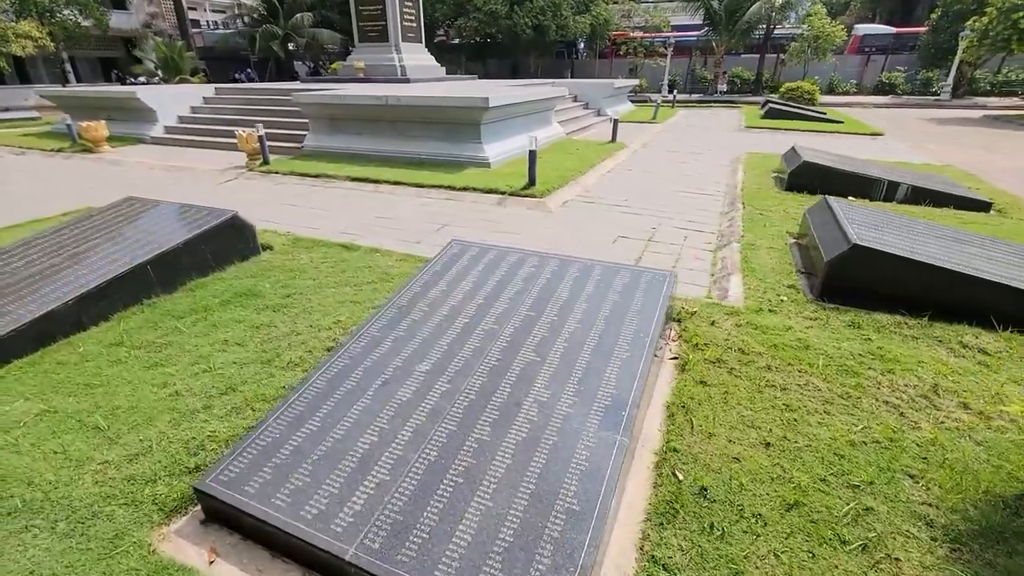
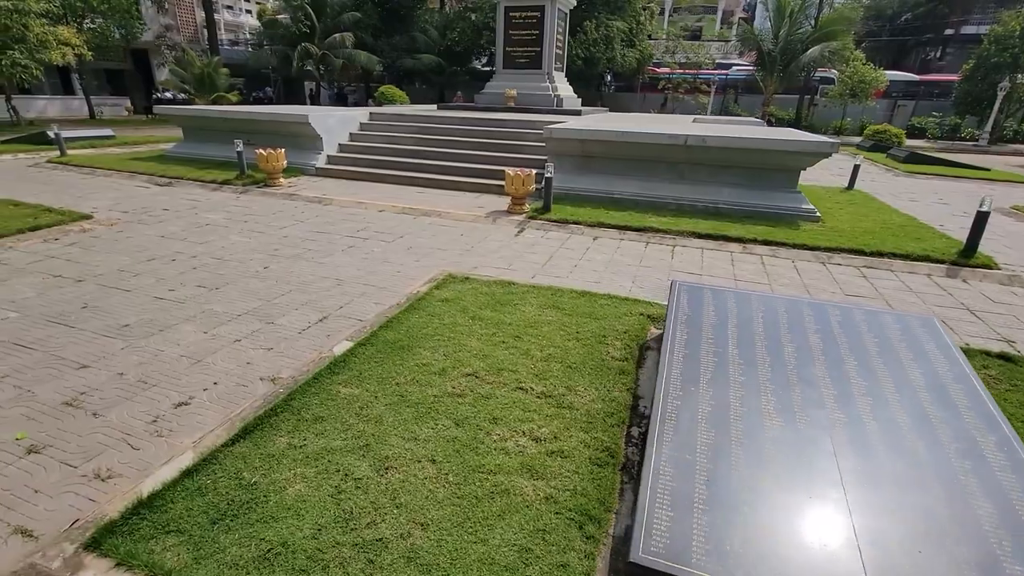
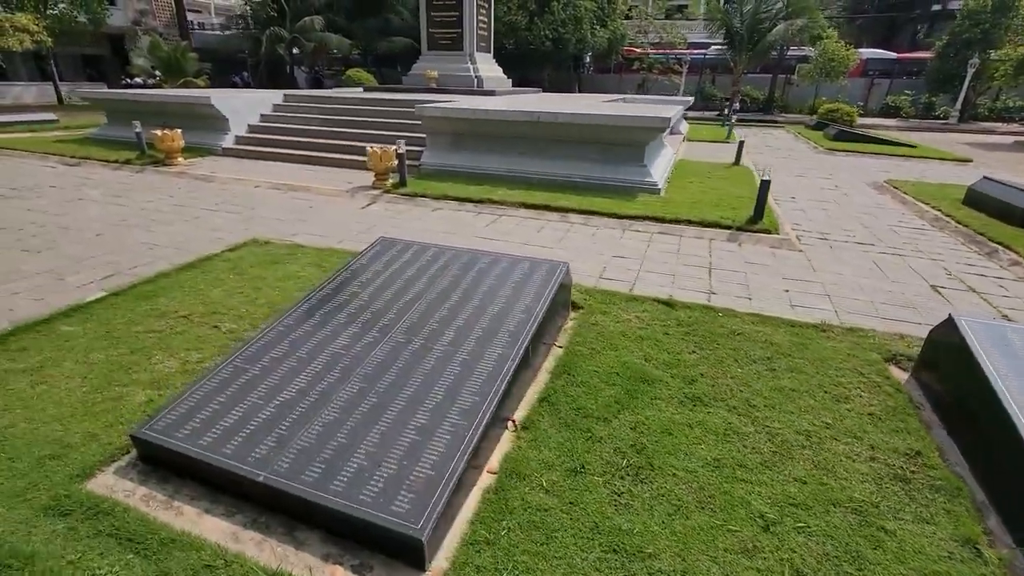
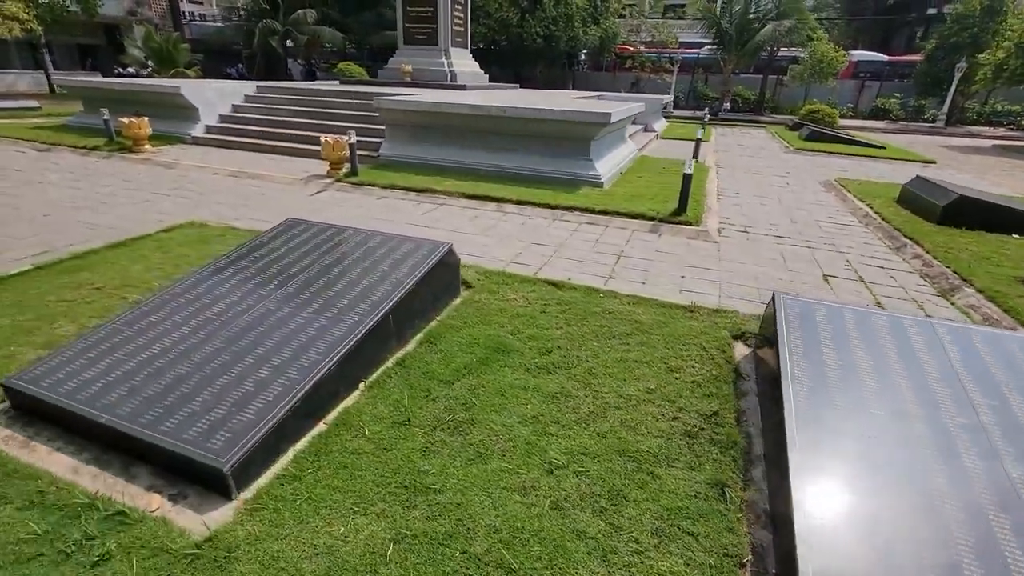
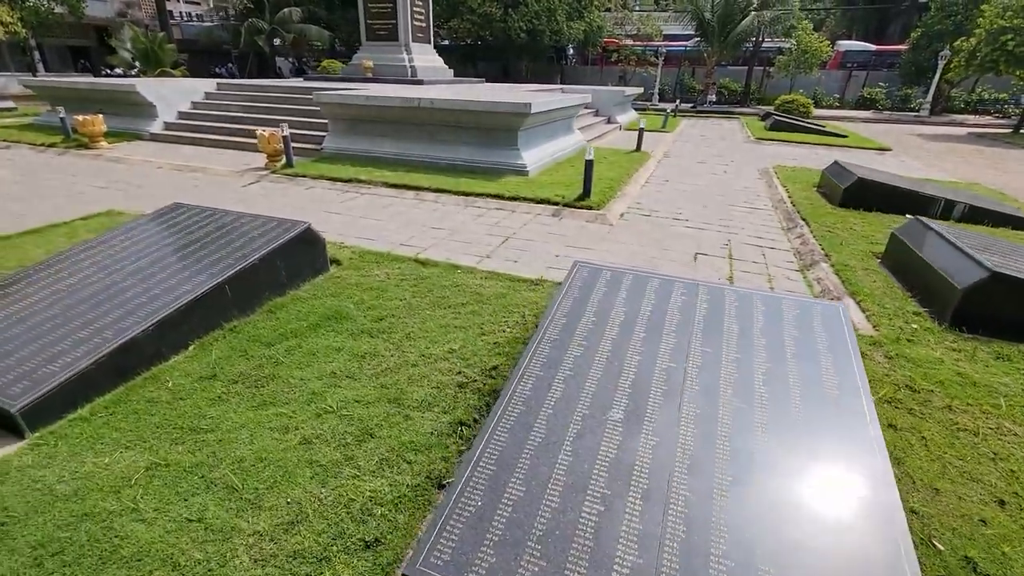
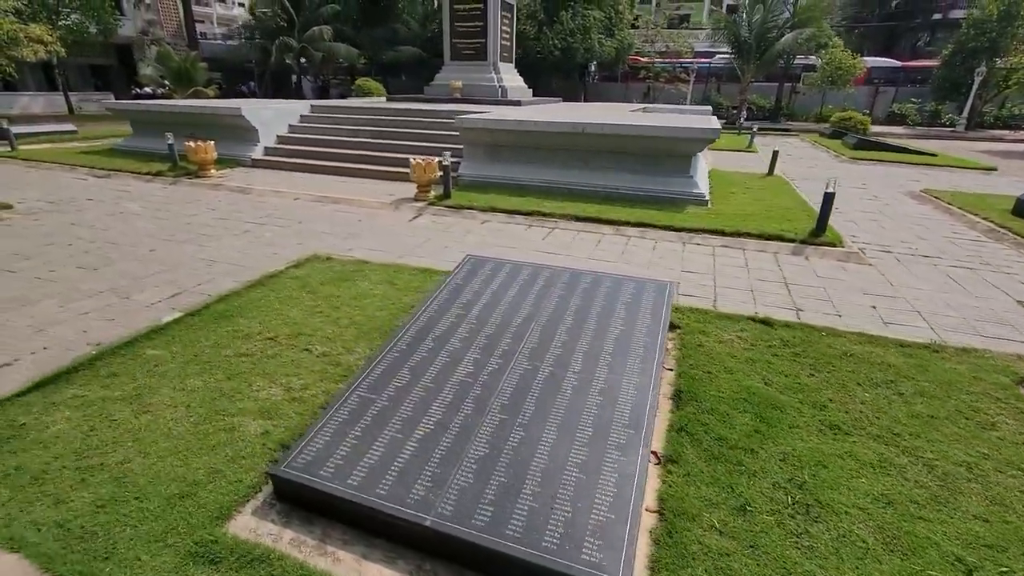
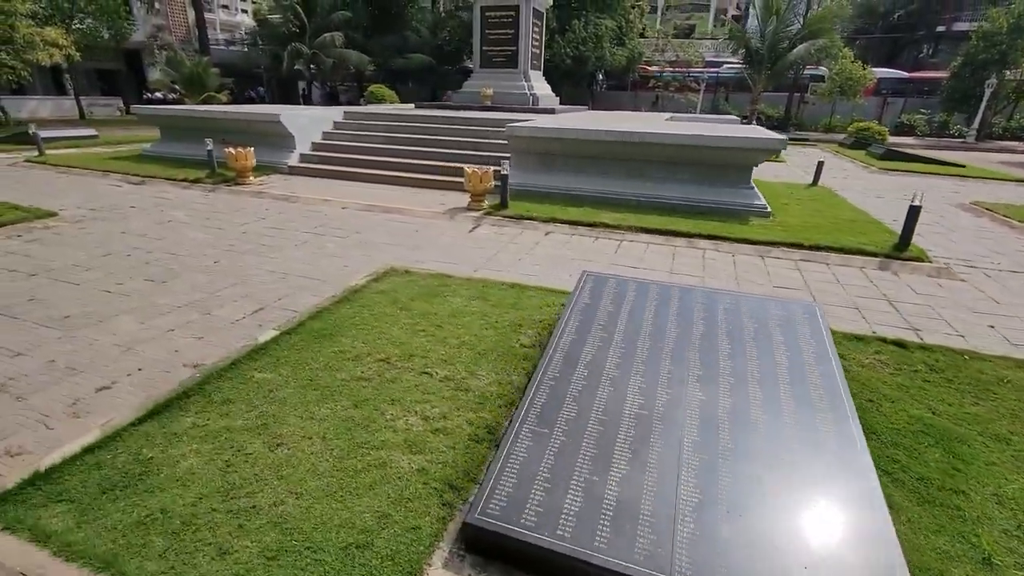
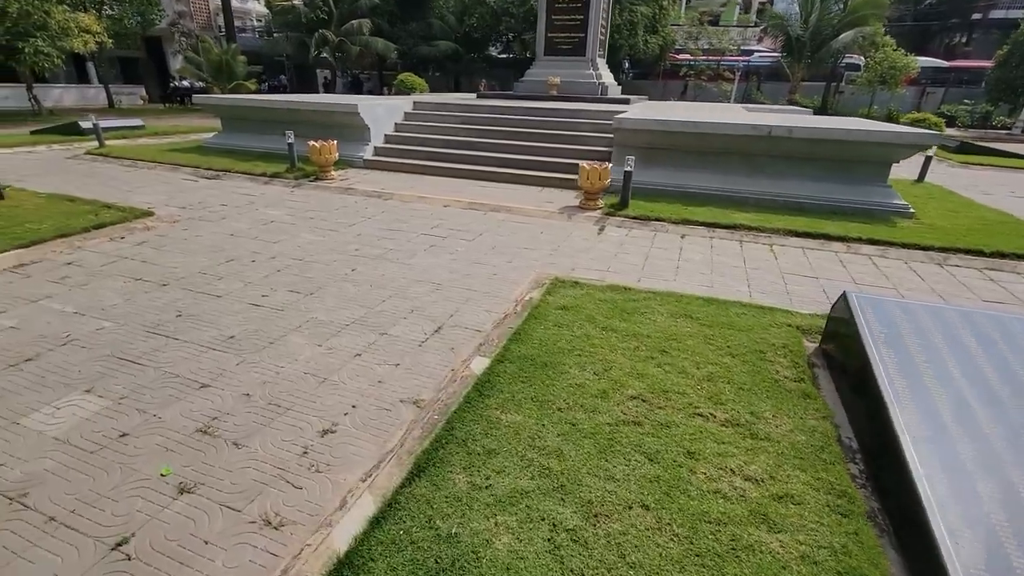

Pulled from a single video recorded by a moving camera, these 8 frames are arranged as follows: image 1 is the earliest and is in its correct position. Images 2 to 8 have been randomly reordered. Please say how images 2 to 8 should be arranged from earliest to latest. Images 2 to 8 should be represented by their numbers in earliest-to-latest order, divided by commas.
5, 4, 3, 6, 7, 2, 8
